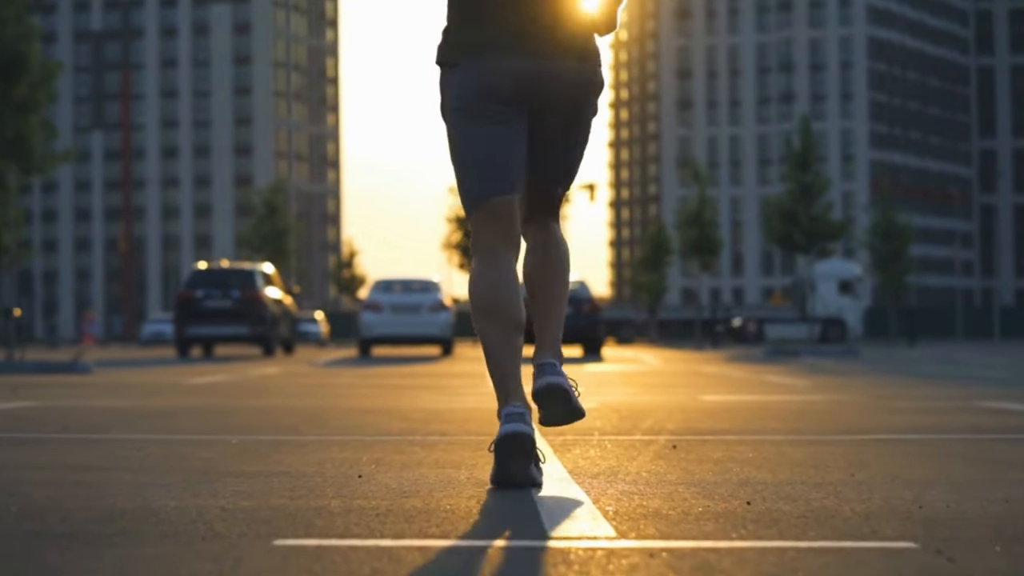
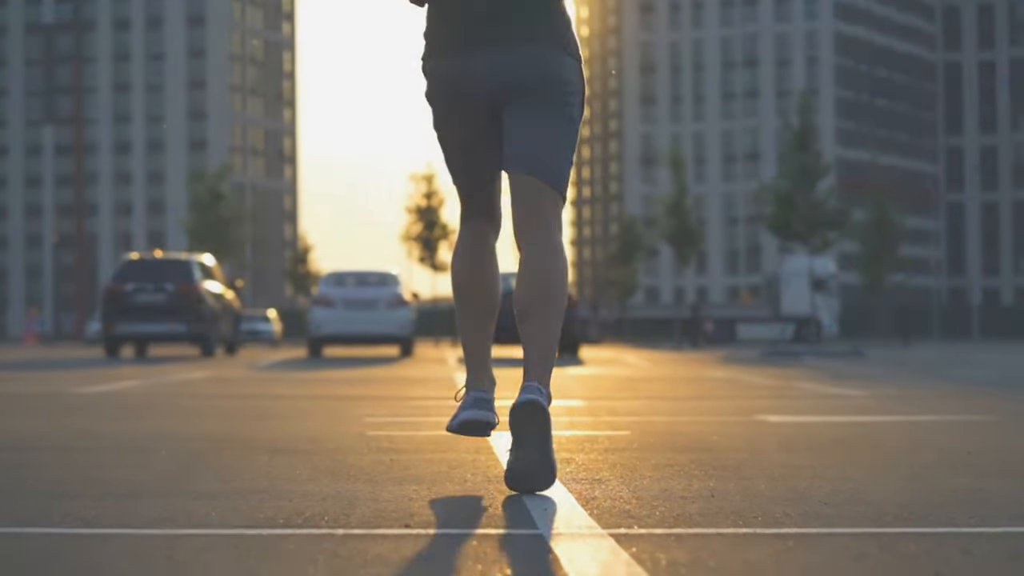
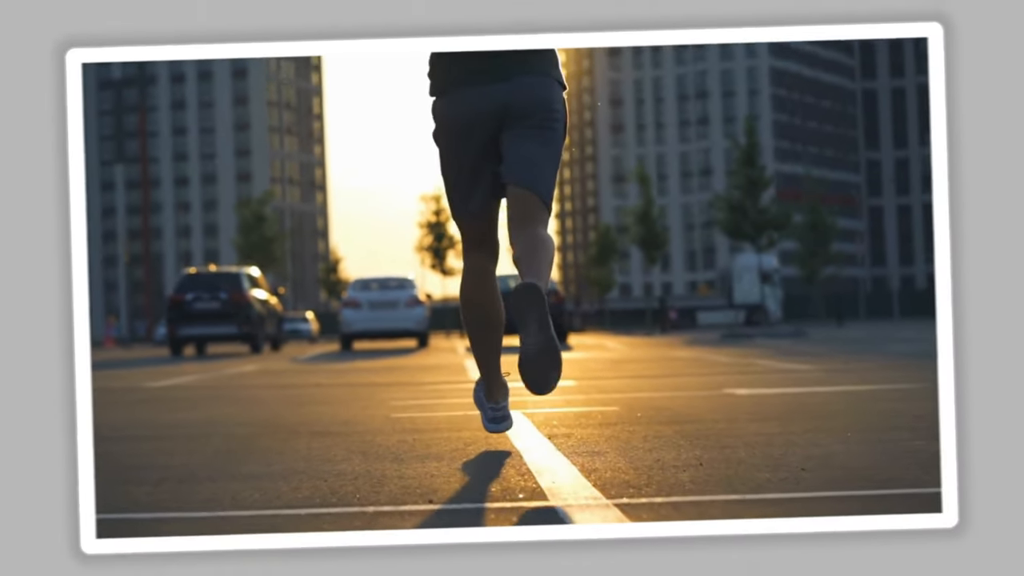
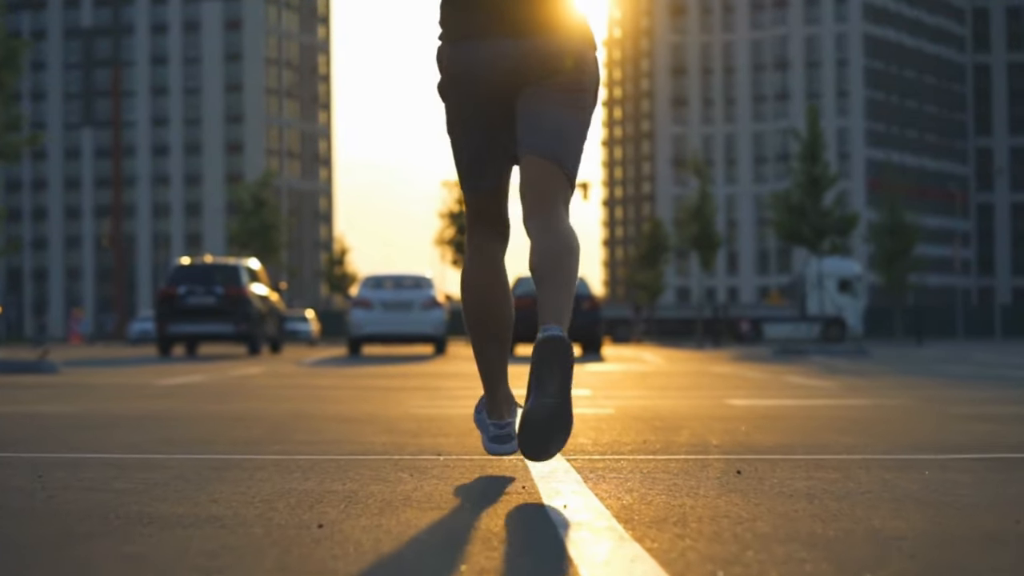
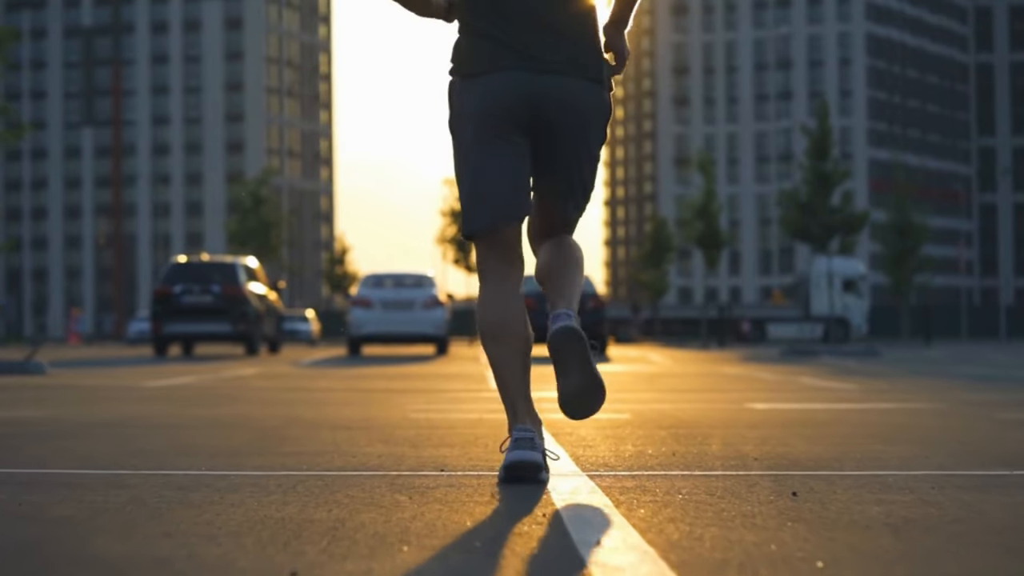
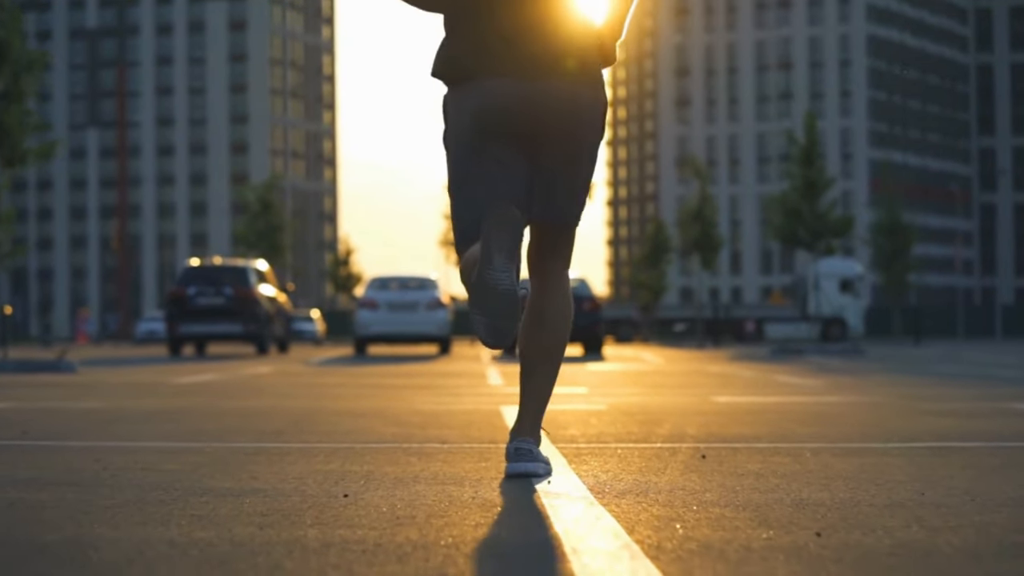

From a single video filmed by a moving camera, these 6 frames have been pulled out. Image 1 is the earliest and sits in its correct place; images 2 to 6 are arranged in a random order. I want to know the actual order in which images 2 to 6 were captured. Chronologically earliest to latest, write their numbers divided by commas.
6, 4, 5, 2, 3
